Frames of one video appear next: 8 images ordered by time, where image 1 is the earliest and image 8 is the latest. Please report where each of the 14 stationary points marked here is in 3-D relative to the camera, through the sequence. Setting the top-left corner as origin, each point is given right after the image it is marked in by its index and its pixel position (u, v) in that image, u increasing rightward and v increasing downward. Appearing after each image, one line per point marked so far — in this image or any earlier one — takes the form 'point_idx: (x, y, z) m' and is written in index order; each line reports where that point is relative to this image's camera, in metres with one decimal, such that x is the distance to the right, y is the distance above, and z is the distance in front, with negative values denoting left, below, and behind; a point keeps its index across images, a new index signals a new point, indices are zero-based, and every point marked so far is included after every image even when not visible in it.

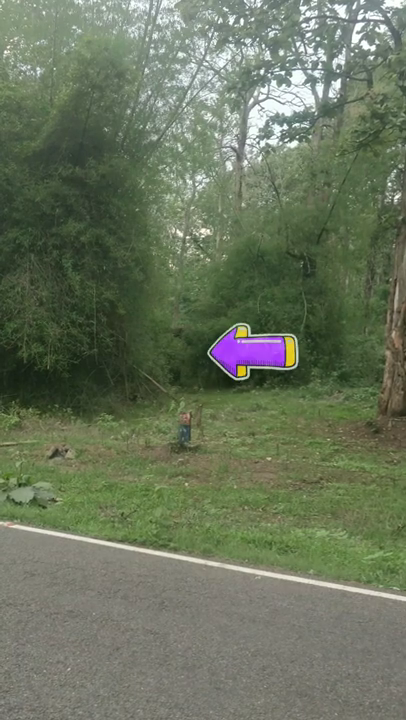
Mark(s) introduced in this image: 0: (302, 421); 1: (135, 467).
0: (+2.0, -1.2, +14.9) m
1: (-0.9, -1.4, +9.4) m
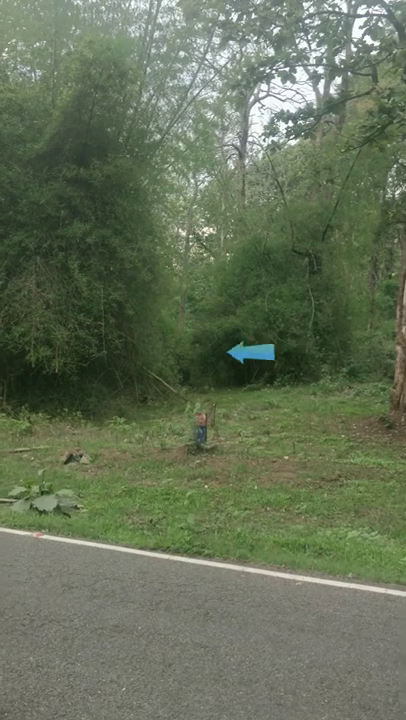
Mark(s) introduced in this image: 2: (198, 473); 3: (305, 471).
0: (+2.2, -1.2, +14.8) m
1: (-0.6, -1.4, +9.3) m
2: (-0.1, -1.4, +9.1) m
3: (+1.3, -1.4, +9.6) m
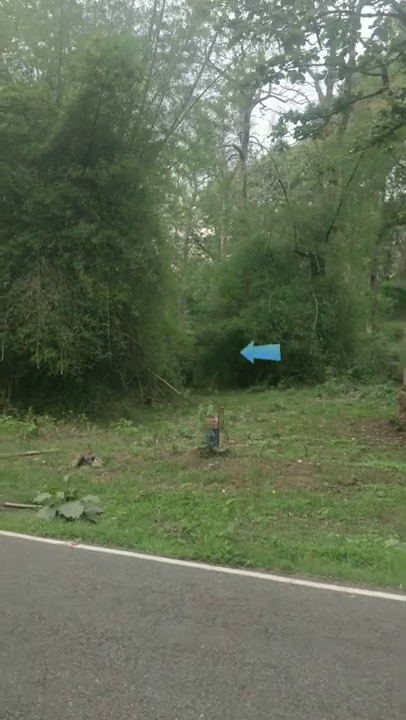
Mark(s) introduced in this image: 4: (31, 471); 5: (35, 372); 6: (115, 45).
0: (+2.4, -1.2, +14.7) m
1: (-0.5, -1.4, +9.2) m
2: (+0.1, -1.4, +8.9) m
3: (+1.5, -1.4, +9.5) m
4: (-2.0, -1.3, +8.6) m
5: (-3.6, -0.3, +16.1) m
6: (-1.8, +6.6, +15.6) m
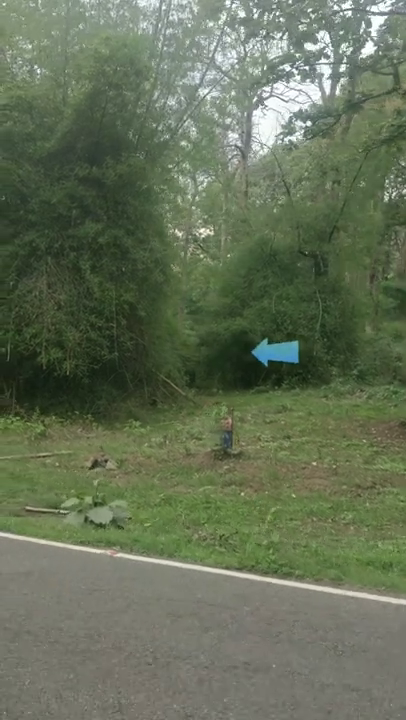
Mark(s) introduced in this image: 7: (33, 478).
0: (+2.5, -1.2, +14.6) m
1: (-0.3, -1.4, +9.1) m
2: (+0.3, -1.4, +8.8) m
3: (+1.7, -1.5, +9.4) m
4: (-1.8, -1.3, +8.5) m
5: (-3.5, -0.3, +16.0) m
6: (-1.6, +6.6, +15.5) m
7: (-1.9, -1.3, +8.1) m
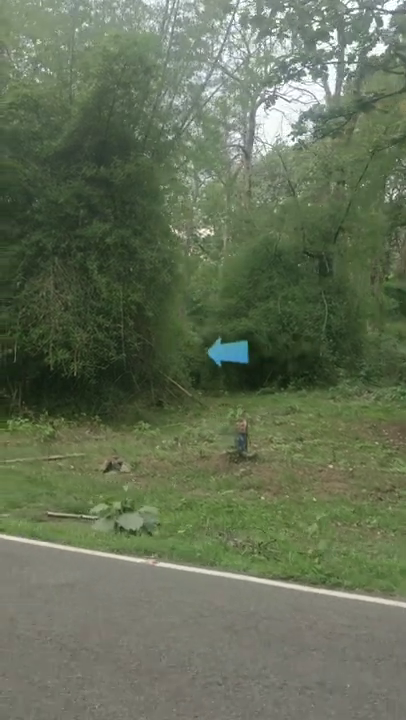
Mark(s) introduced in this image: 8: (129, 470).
0: (+2.7, -1.2, +14.4) m
1: (-0.1, -1.4, +8.9) m
2: (+0.5, -1.4, +8.7) m
3: (+1.9, -1.5, +9.3) m
4: (-1.6, -1.3, +8.3) m
5: (-3.3, -0.3, +15.8) m
6: (-1.4, +6.6, +15.3) m
7: (-1.7, -1.3, +8.0) m
8: (-0.9, -1.4, +9.3) m
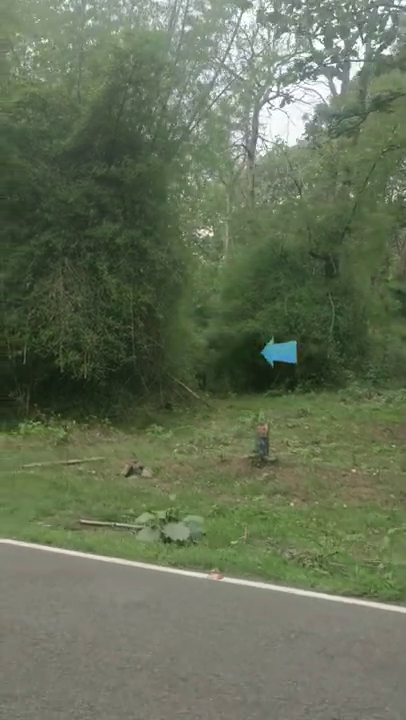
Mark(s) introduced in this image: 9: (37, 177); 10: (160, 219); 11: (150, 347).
0: (+3.0, -1.3, +14.3) m
1: (+0.2, -1.5, +8.8) m
2: (+0.8, -1.5, +8.5) m
3: (+2.2, -1.5, +9.1) m
4: (-1.3, -1.3, +8.2) m
5: (-3.1, -0.3, +15.6) m
6: (-1.2, +6.5, +15.2) m
7: (-1.4, -1.3, +7.8) m
8: (-0.6, -1.4, +9.1) m
9: (-3.4, +3.7, +15.2) m
10: (-0.9, +3.1, +16.1) m
11: (-1.2, +0.3, +16.5) m
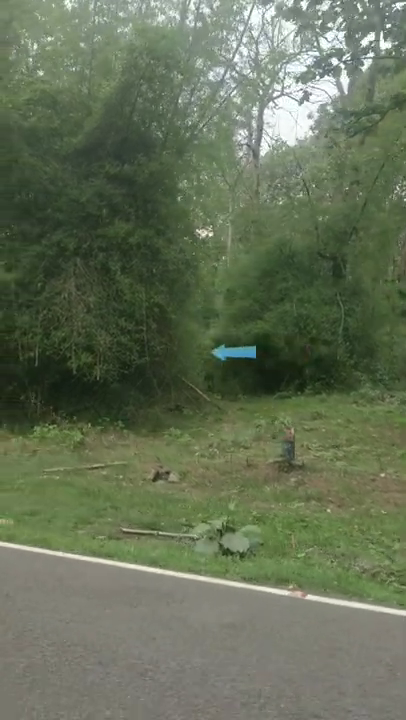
0: (+3.3, -1.3, +14.1) m
1: (+0.6, -1.5, +8.6) m
2: (+1.2, -1.5, +8.3) m
3: (+2.5, -1.5, +8.9) m
4: (-1.0, -1.4, +7.9) m
5: (-2.8, -0.4, +15.4) m
6: (-0.9, +6.5, +14.9) m
7: (-1.0, -1.4, +7.5) m
8: (-0.3, -1.4, +8.9) m
9: (-3.1, +3.7, +14.9) m
10: (-0.7, +3.0, +15.9) m
11: (-0.9, +0.3, +16.2) m
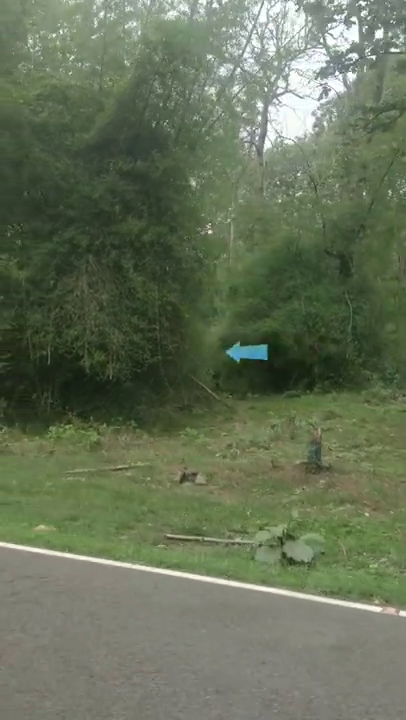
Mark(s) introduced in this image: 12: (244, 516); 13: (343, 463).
0: (+3.5, -1.3, +14.0) m
1: (+0.9, -1.5, +8.4) m
2: (+1.5, -1.5, +8.2) m
3: (+2.9, -1.5, +8.8) m
4: (-0.6, -1.4, +7.8) m
5: (-2.5, -0.3, +15.2) m
6: (-0.6, +6.5, +14.7) m
7: (-0.7, -1.4, +7.4) m
8: (0.0, -1.4, +8.7) m
9: (-2.8, +3.7, +14.7) m
10: (-0.4, +3.0, +15.7) m
11: (-0.6, +0.3, +16.0) m
12: (+0.3, -1.4, +7.0) m
13: (+2.0, -1.4, +10.4) m
